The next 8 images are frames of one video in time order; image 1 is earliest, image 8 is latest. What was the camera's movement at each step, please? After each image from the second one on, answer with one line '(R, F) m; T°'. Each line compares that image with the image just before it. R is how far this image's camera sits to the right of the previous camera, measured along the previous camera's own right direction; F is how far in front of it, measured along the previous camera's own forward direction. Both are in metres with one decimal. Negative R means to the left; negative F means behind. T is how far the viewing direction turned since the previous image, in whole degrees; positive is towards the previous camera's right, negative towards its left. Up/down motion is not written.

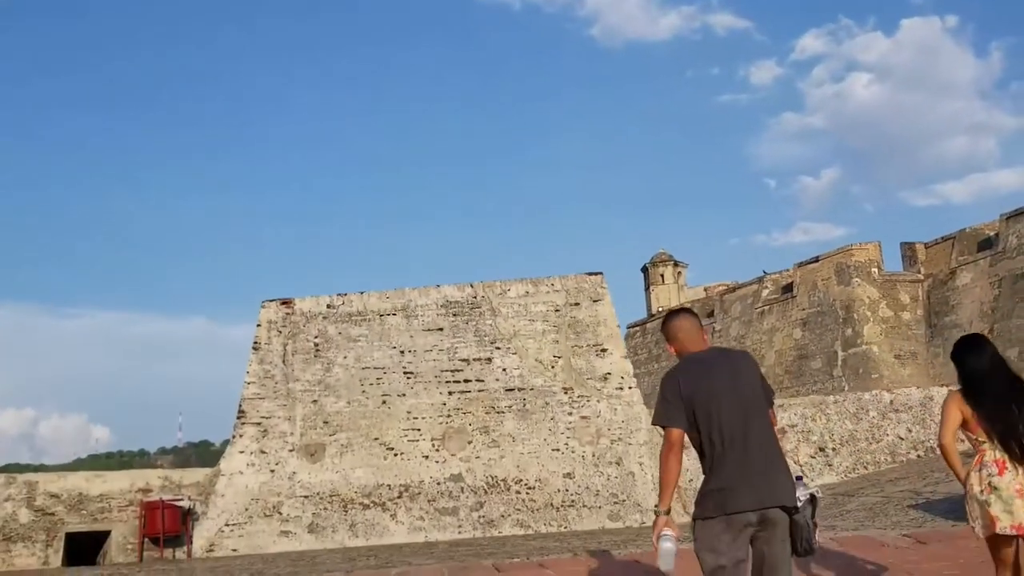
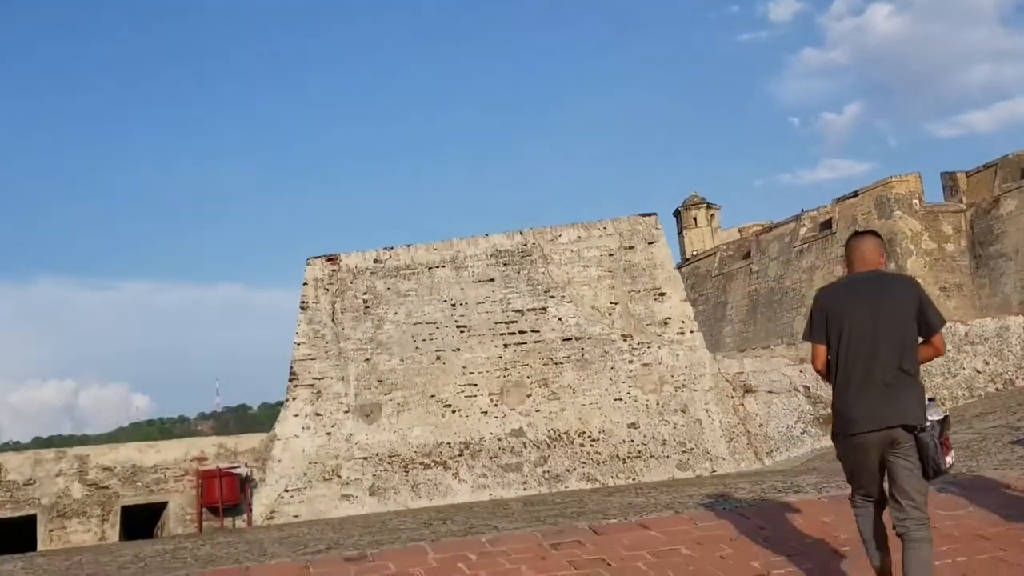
(-0.4, +0.5) m; -2°
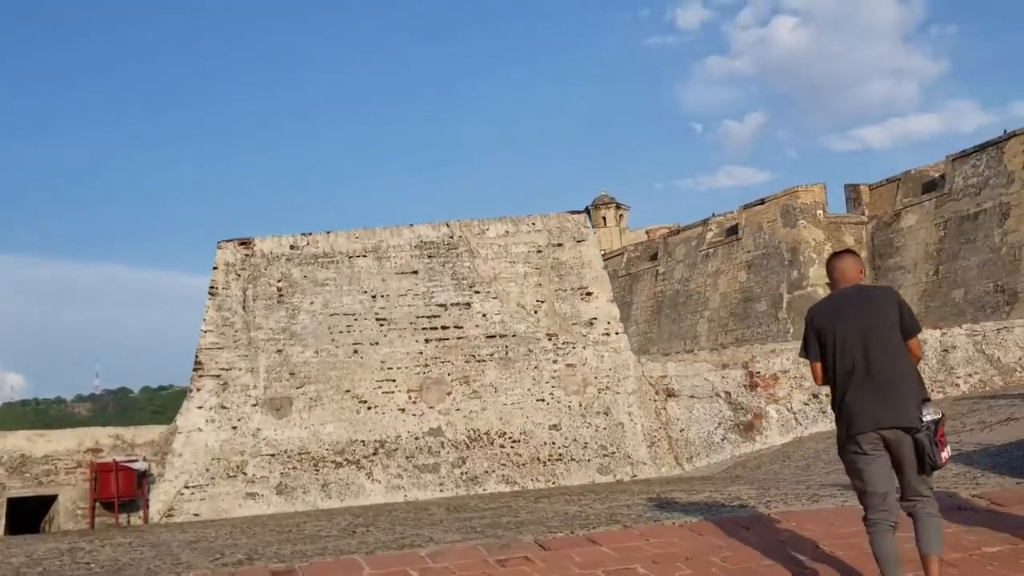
(-0.2, +0.4) m; +6°
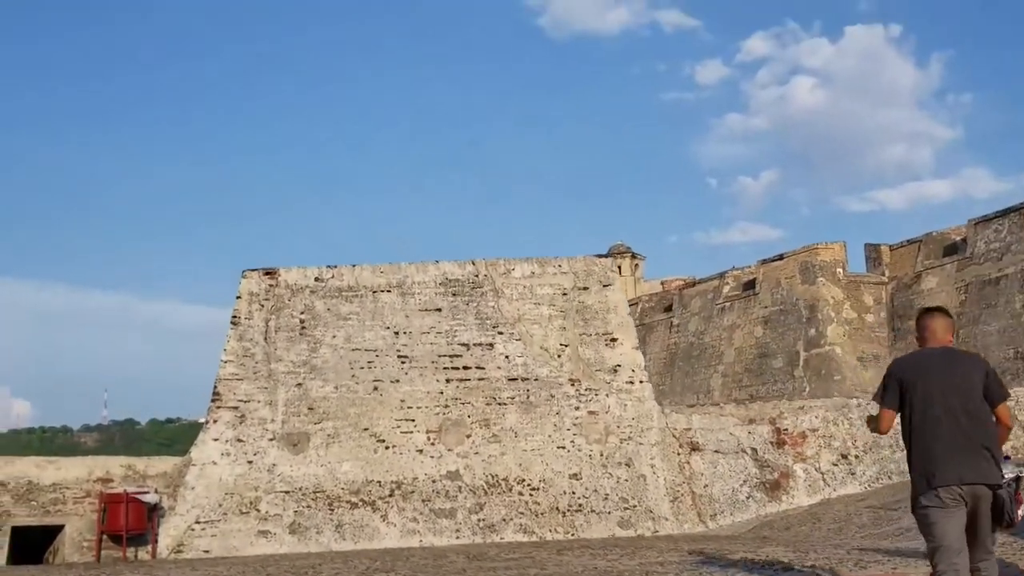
(-0.2, +0.2) m; -1°
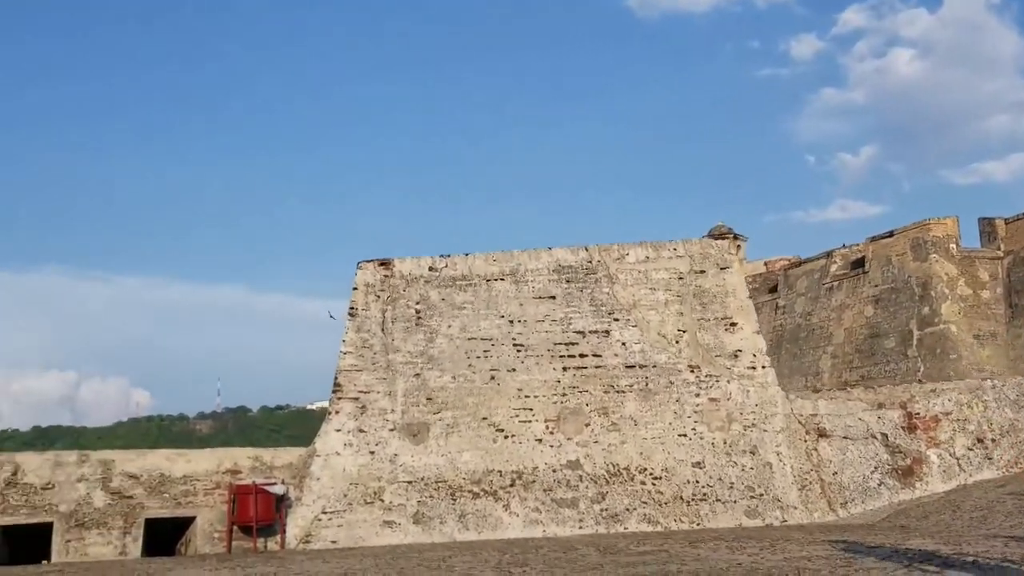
(-0.3, +0.2) m; -6°
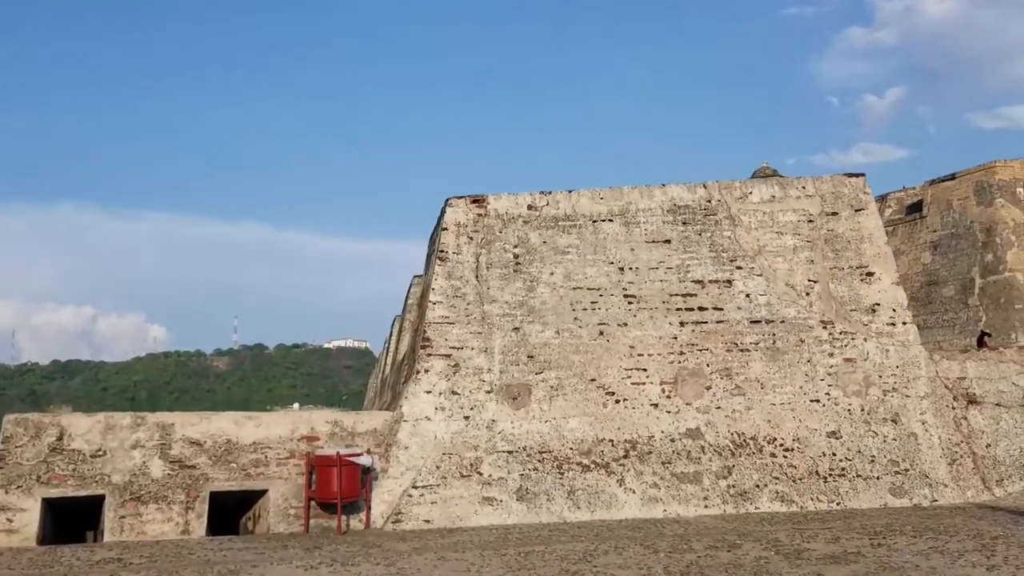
(-0.9, +1.3) m; -1°
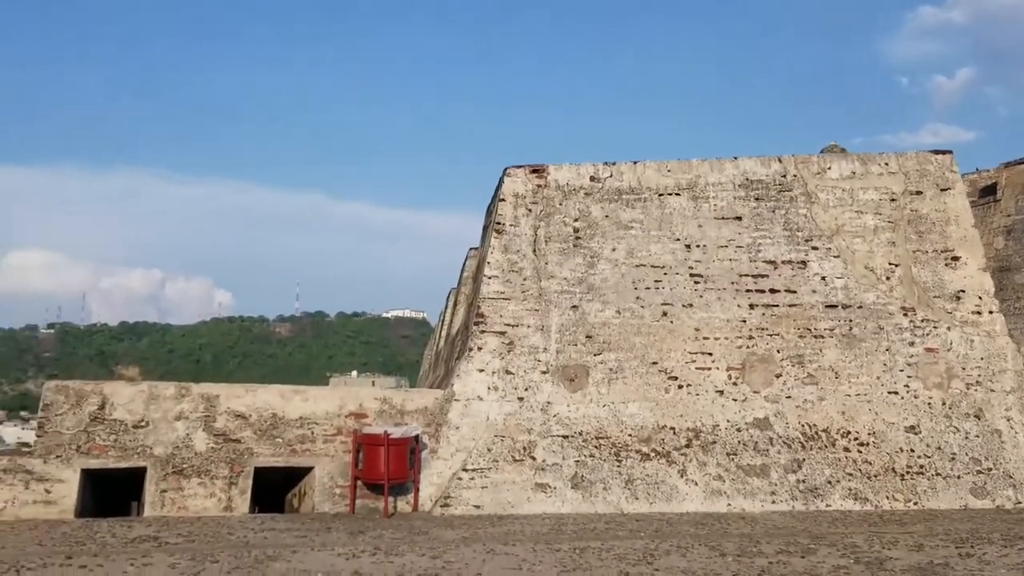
(-0.1, +0.4) m; -3°
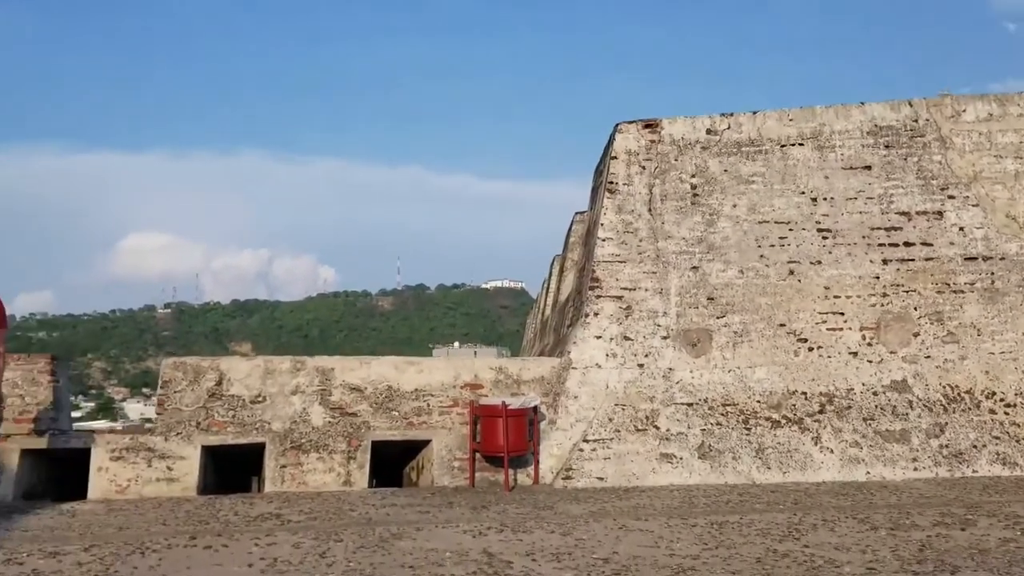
(-0.2, +0.3) m; -7°
